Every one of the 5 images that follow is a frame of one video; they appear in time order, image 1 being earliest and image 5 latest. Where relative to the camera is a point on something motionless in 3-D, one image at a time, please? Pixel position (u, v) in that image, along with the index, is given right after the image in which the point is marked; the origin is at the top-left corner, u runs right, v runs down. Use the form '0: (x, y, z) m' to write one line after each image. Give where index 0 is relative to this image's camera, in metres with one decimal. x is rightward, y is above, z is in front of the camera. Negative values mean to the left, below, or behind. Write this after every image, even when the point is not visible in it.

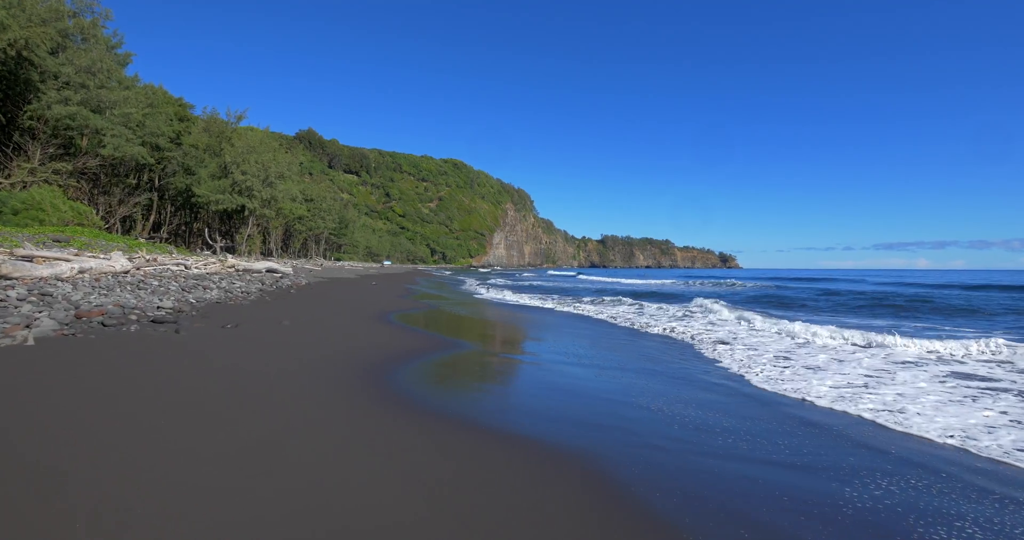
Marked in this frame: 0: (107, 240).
0: (-13.9, +1.1, +15.9) m
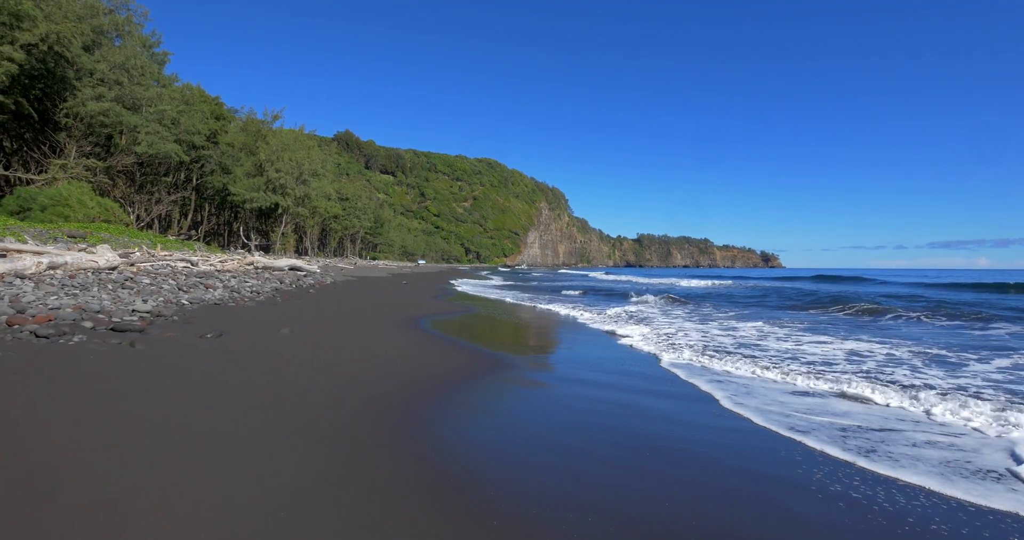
0: (-12.6, +1.1, +15.3) m
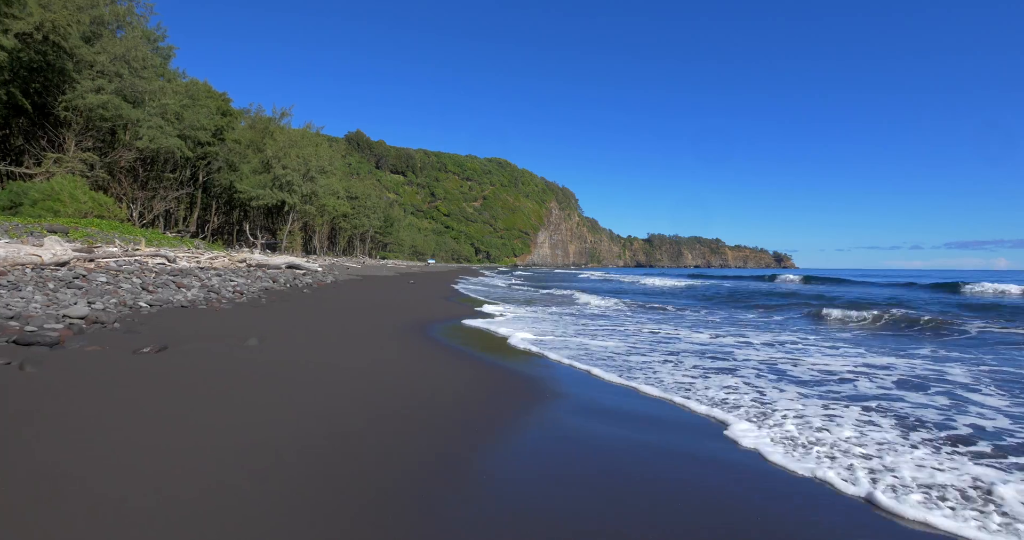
0: (-12.1, +1.2, +14.5) m
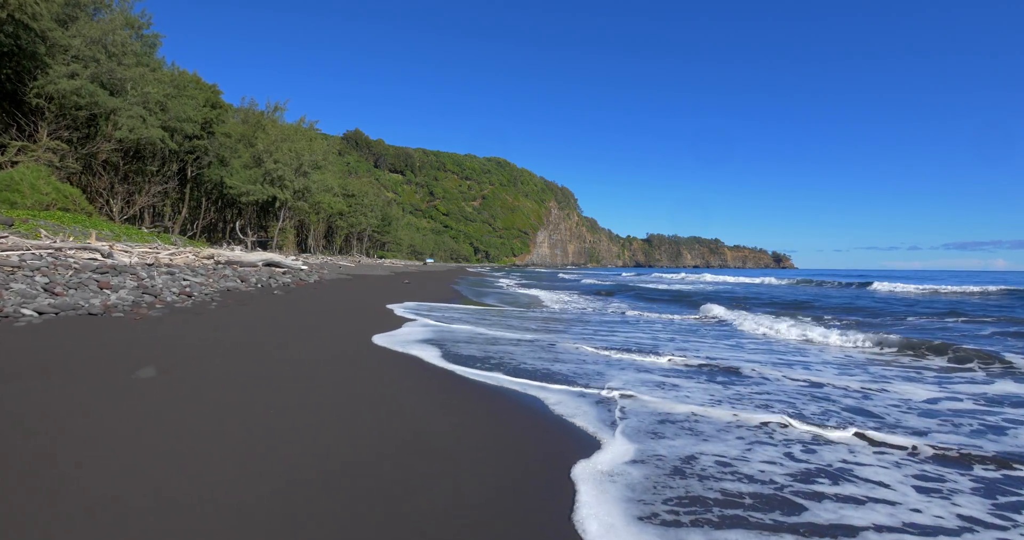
0: (-12.0, +1.2, +13.2) m
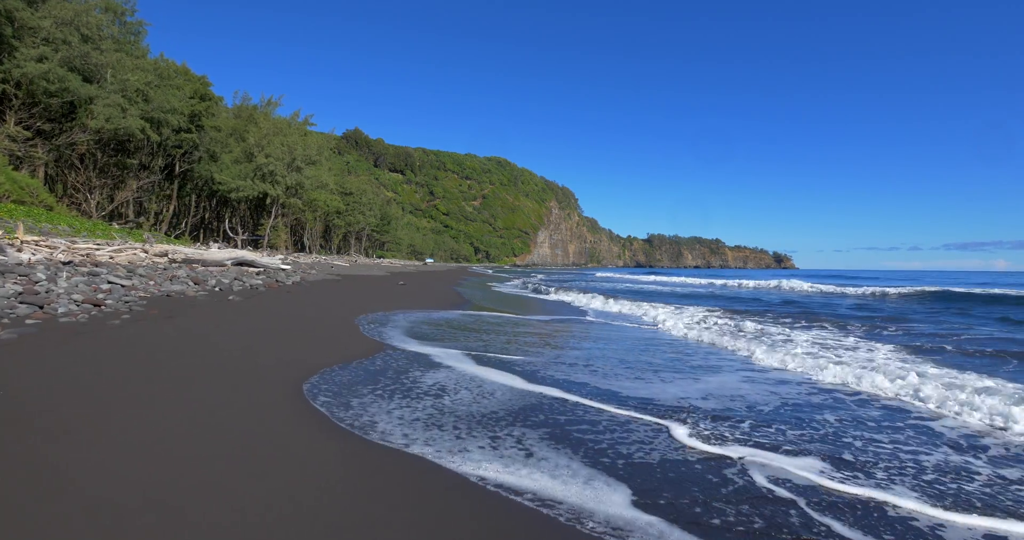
0: (-11.8, +1.3, +11.7) m
